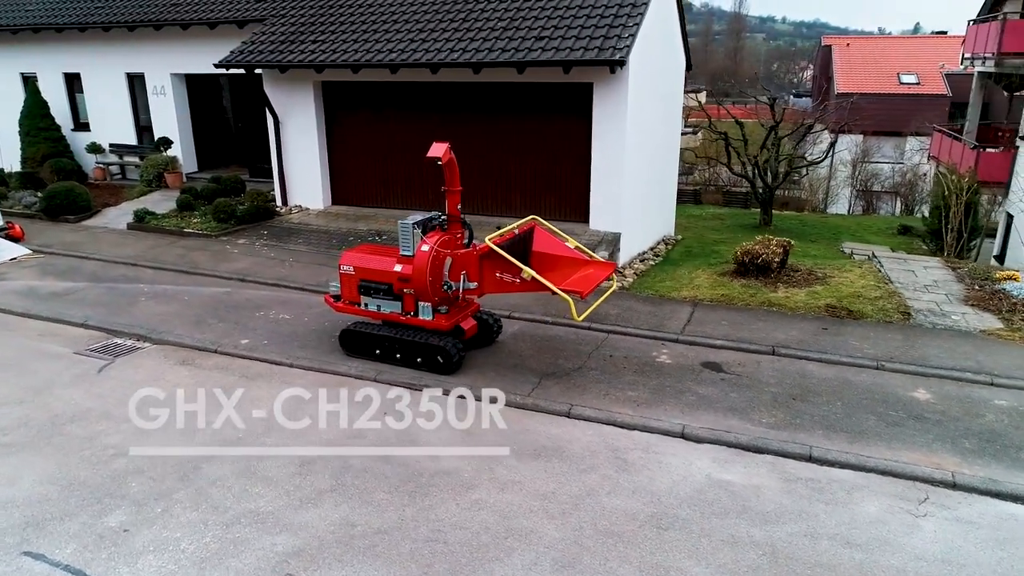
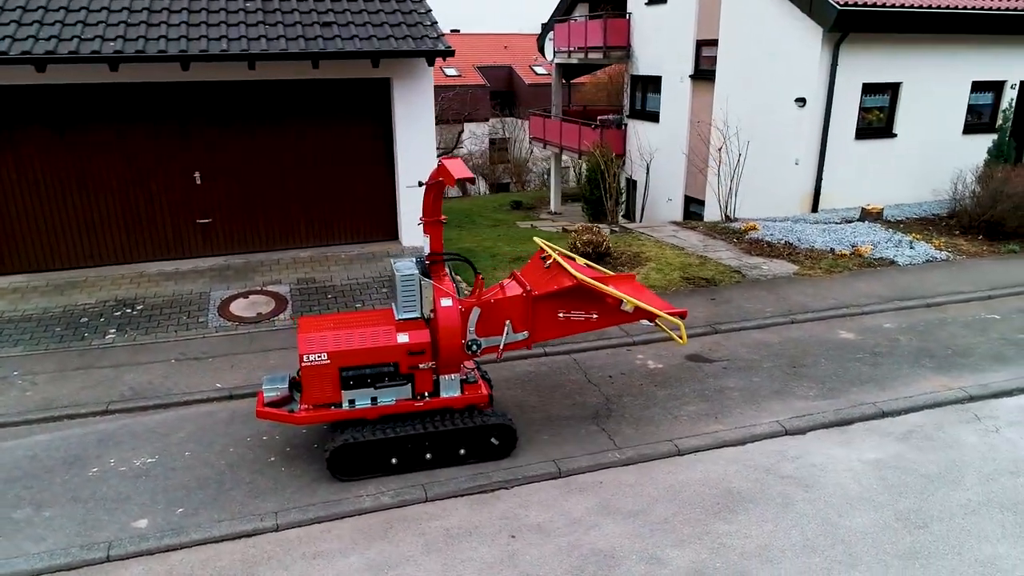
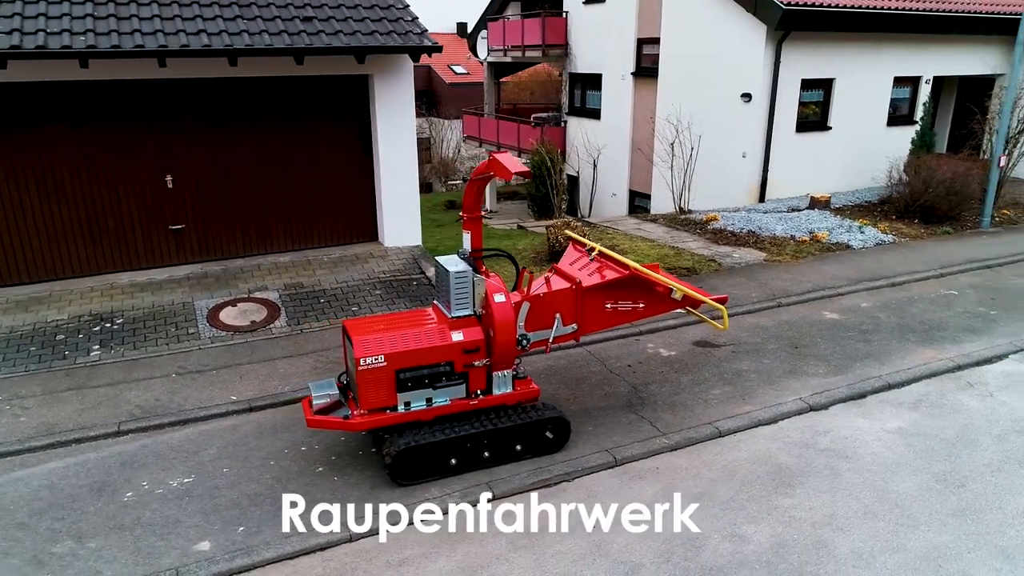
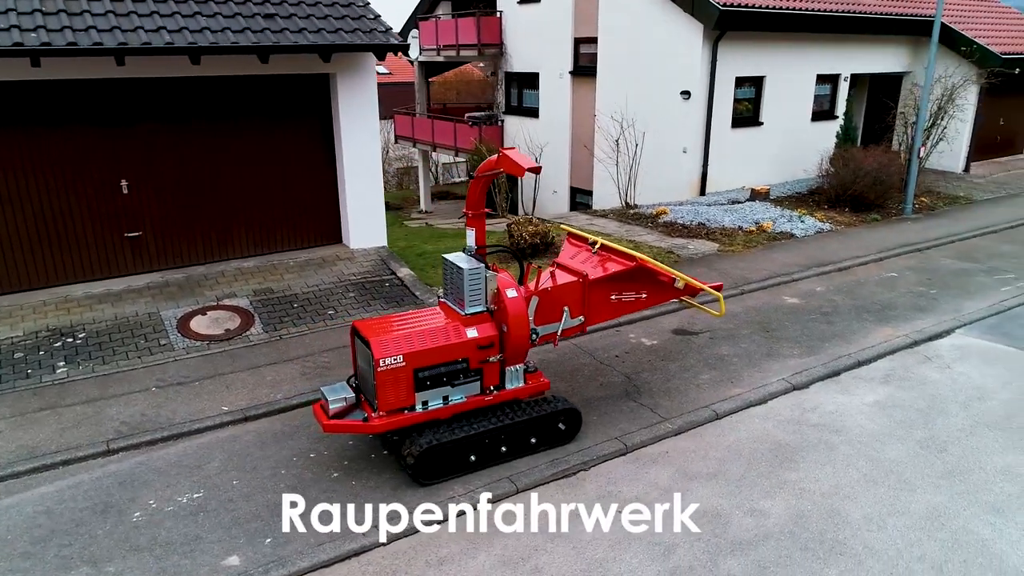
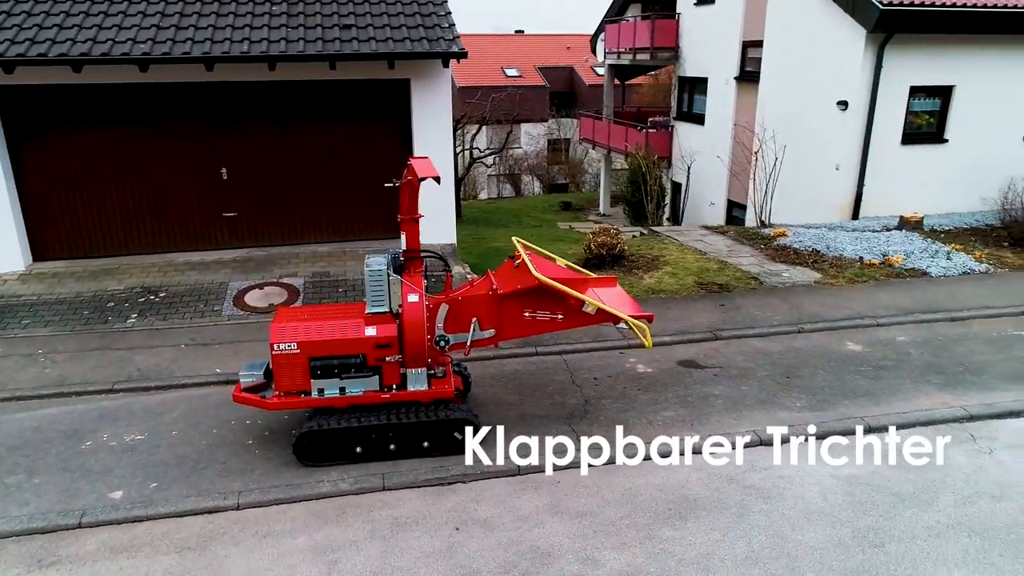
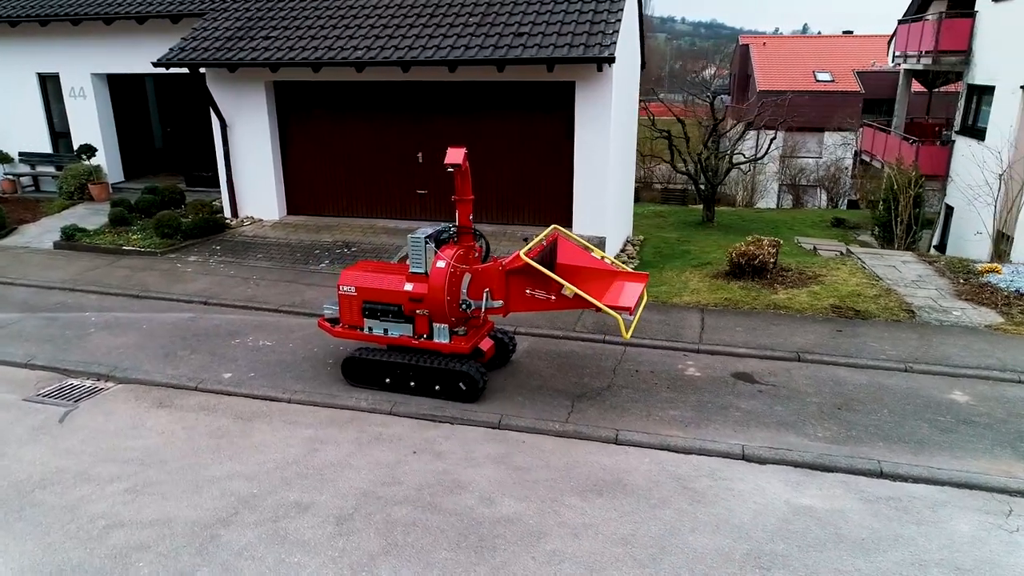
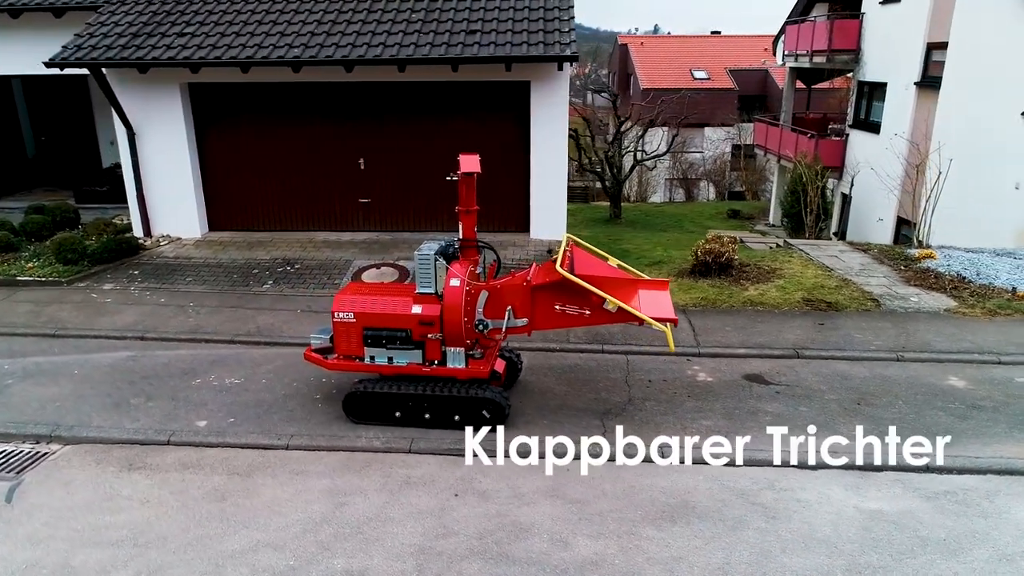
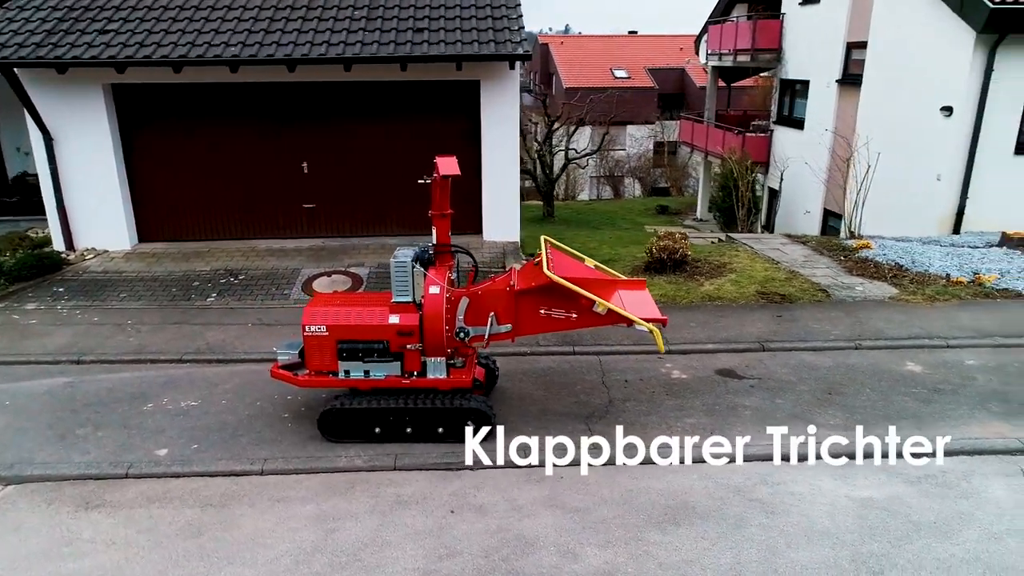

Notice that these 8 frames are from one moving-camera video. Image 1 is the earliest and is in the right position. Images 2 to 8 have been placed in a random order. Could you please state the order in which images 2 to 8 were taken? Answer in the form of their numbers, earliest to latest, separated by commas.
6, 7, 8, 5, 2, 3, 4
